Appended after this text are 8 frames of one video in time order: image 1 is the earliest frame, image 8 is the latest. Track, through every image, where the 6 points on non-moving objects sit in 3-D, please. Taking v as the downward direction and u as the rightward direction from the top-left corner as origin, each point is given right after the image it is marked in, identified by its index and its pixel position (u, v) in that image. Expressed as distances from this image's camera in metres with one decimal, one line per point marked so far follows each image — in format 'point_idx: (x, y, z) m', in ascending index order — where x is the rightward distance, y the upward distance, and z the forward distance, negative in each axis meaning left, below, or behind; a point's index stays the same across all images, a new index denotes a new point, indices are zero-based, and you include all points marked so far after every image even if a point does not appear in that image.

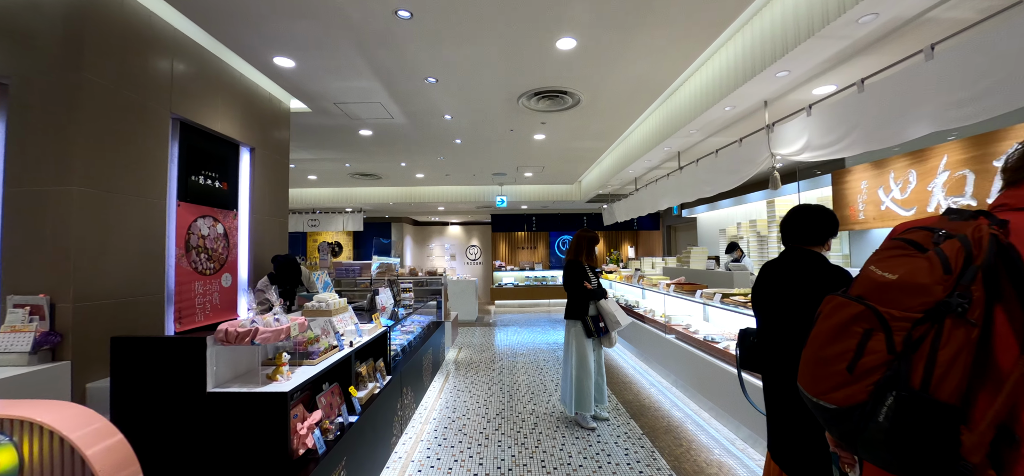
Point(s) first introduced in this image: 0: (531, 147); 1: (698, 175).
0: (+0.3, +1.3, +5.6) m
1: (+2.1, +0.7, +4.5) m
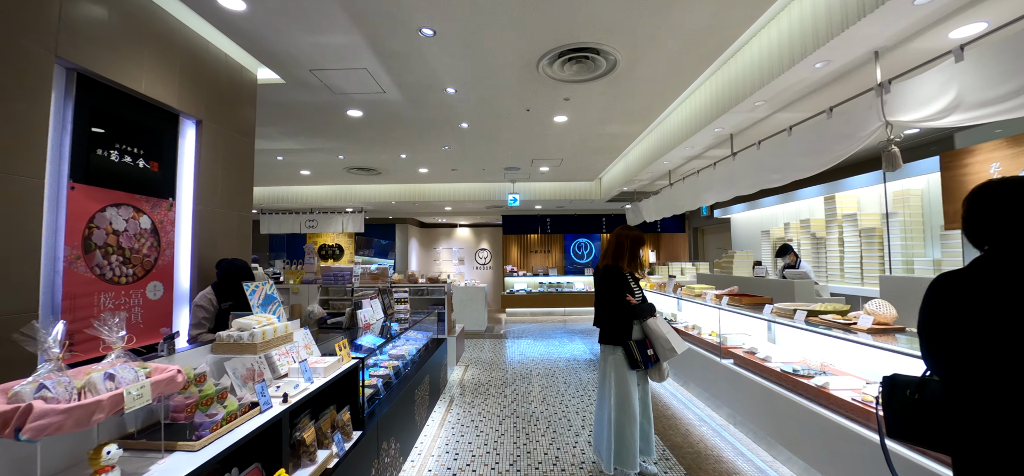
0: (+0.5, +1.3, +4.7) m
1: (+2.3, +0.7, +3.6) m
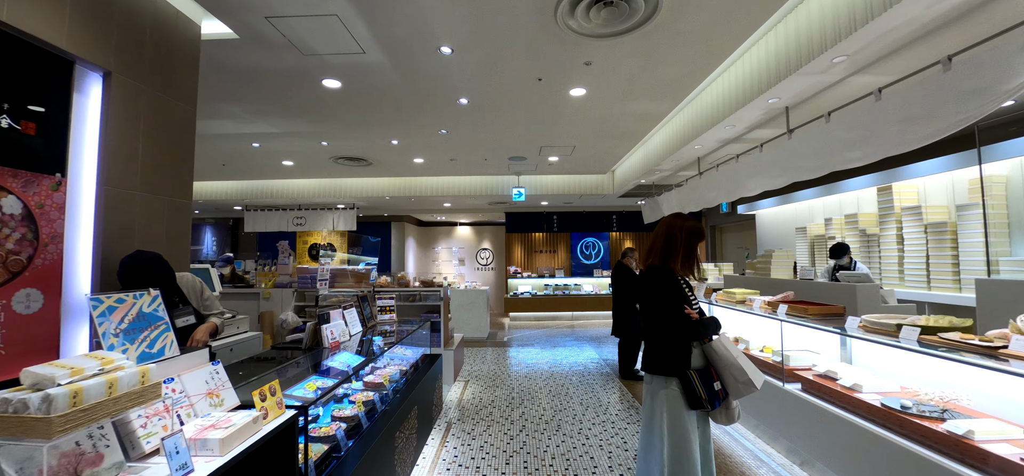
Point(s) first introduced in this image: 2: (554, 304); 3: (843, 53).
0: (+0.5, +1.3, +4.0) m
1: (+2.3, +0.7, +2.9) m
2: (+1.0, -1.5, +9.3) m
3: (+2.1, +1.2, +2.6) m
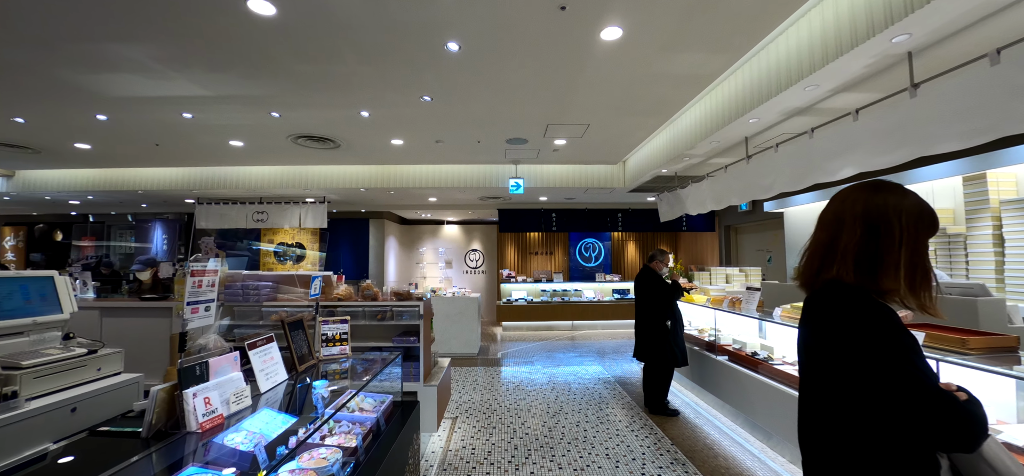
0: (+0.6, +1.3, +3.0) m
1: (+2.4, +0.8, +2.0) m
2: (+0.8, -1.5, +8.3) m
3: (+2.2, +1.2, +1.6) m
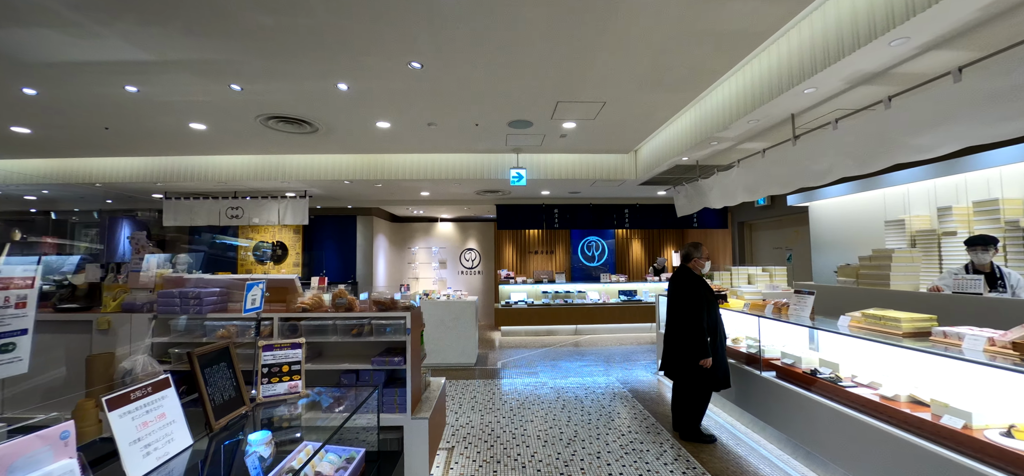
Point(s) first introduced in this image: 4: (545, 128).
0: (+0.6, +1.4, +2.4) m
1: (+2.5, +0.8, +1.4) m
2: (+0.8, -1.5, +7.7) m
3: (+2.3, +1.3, +1.1) m
4: (+0.4, +1.2, +4.5) m
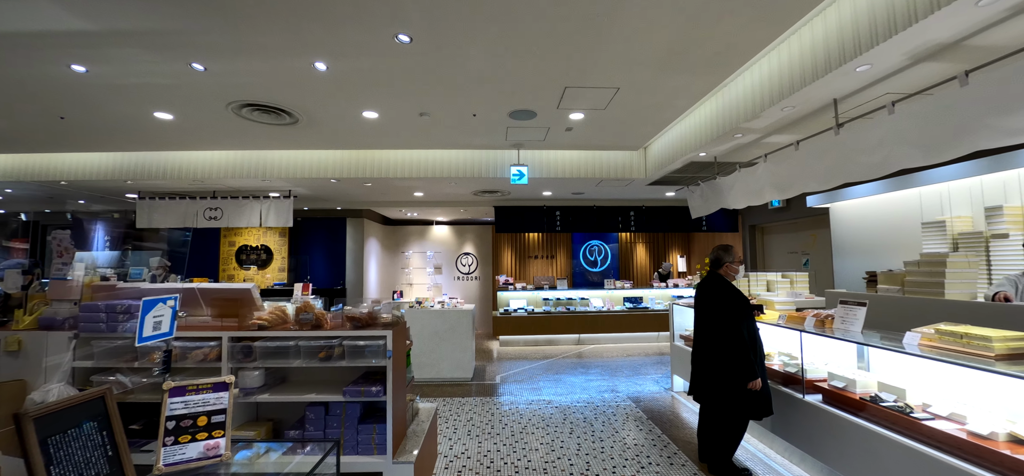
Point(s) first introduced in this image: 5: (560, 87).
0: (+0.7, +1.4, +2.0) m
1: (+2.5, +0.8, +1.0) m
2: (+0.8, -1.6, +7.3) m
3: (+2.4, +1.3, +0.7) m
4: (+0.4, +1.2, +4.1) m
5: (+0.4, +1.3, +3.4) m
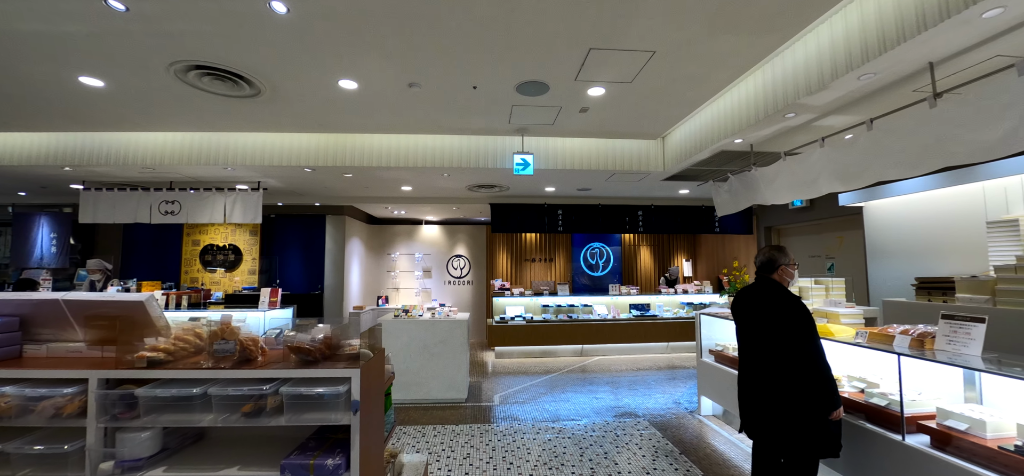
0: (+0.8, +1.4, +1.4) m
1: (+2.7, +0.8, +0.4) m
2: (+0.7, -1.6, +6.6) m
3: (+2.5, +1.3, +0.1) m
4: (+0.4, +1.2, +3.4) m
5: (+0.5, +1.3, +2.8) m
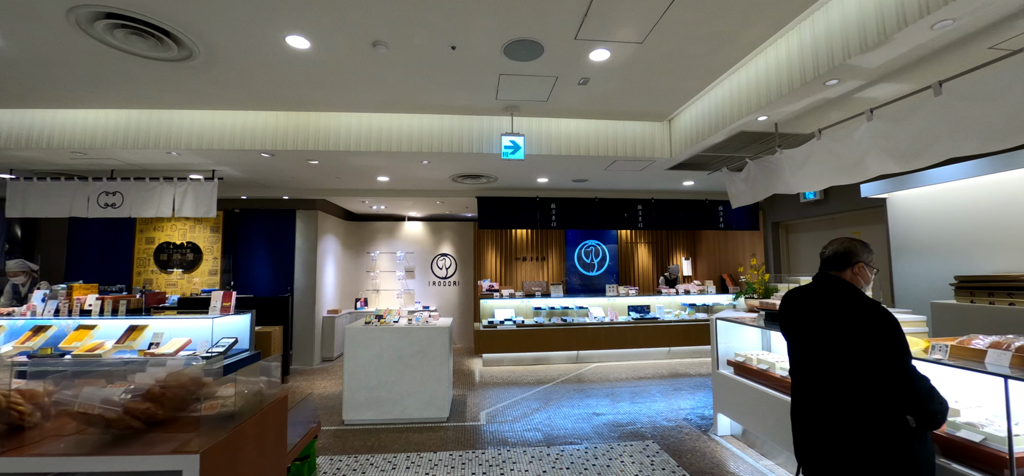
0: (+0.7, +1.5, +0.9) m
1: (+2.6, +0.9, 0.0) m
2: (+0.6, -1.5, +6.1) m
3: (+2.5, +1.4, -0.4) m
4: (+0.4, +1.3, +2.9) m
5: (+0.4, +1.4, +2.2) m
